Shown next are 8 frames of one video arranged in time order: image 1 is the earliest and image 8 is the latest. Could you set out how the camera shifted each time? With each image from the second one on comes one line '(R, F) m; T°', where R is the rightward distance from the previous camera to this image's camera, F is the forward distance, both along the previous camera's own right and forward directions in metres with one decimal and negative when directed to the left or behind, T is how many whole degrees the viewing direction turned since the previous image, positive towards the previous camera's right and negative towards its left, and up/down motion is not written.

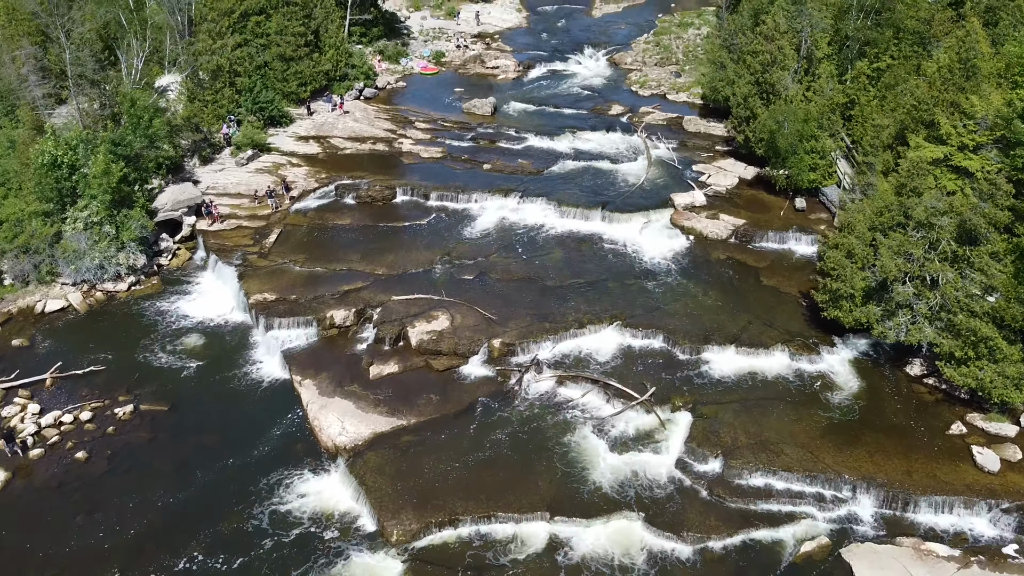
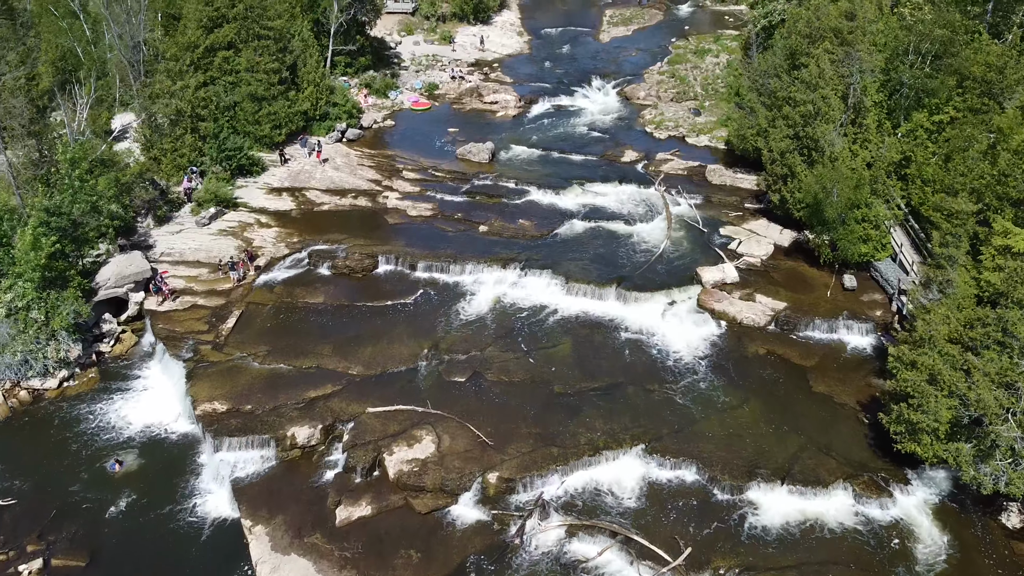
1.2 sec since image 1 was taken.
(+0.1, +6.7) m; 0°
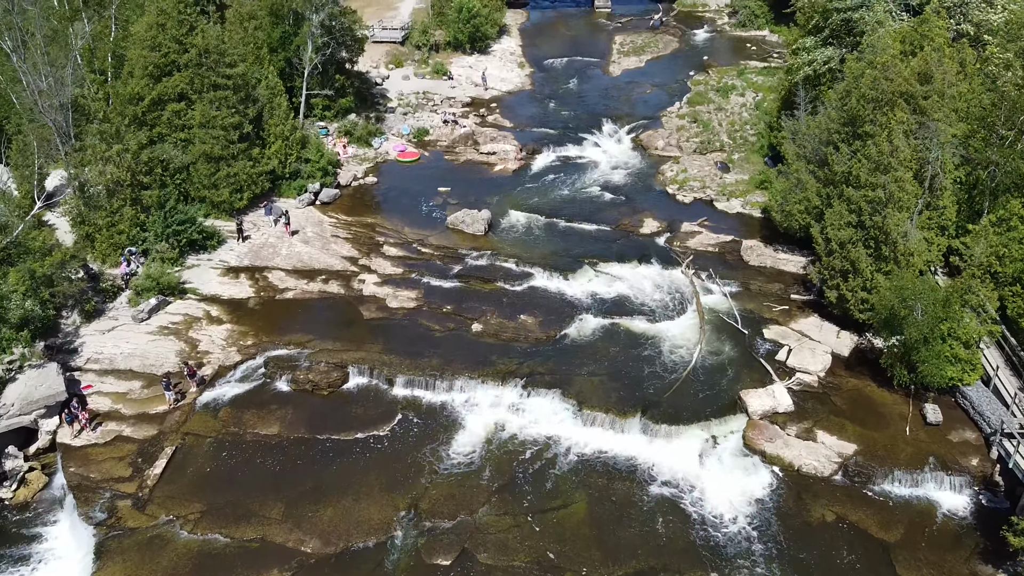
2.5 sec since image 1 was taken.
(0.0, +7.7) m; 0°
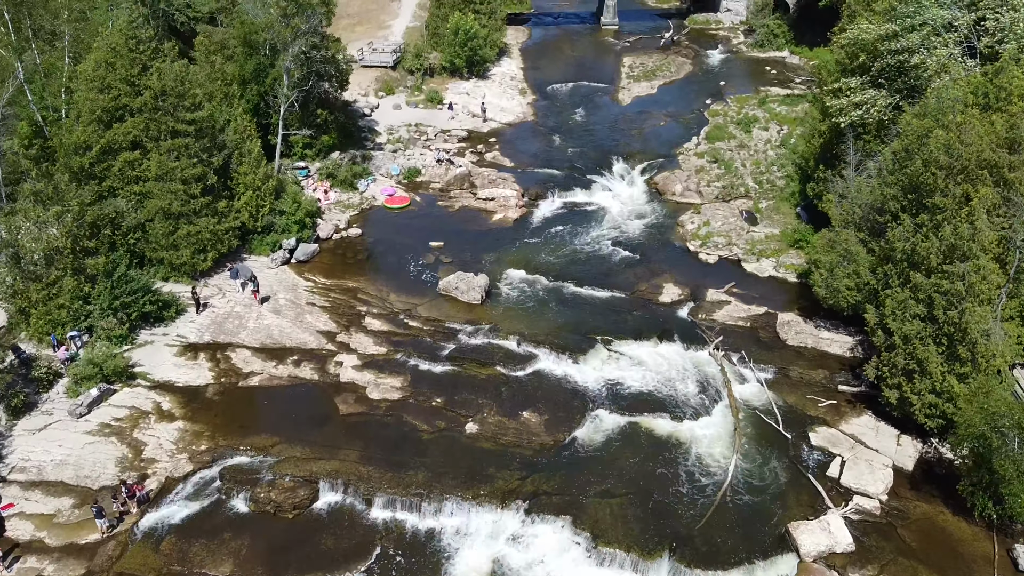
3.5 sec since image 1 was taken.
(0.0, +5.6) m; 0°
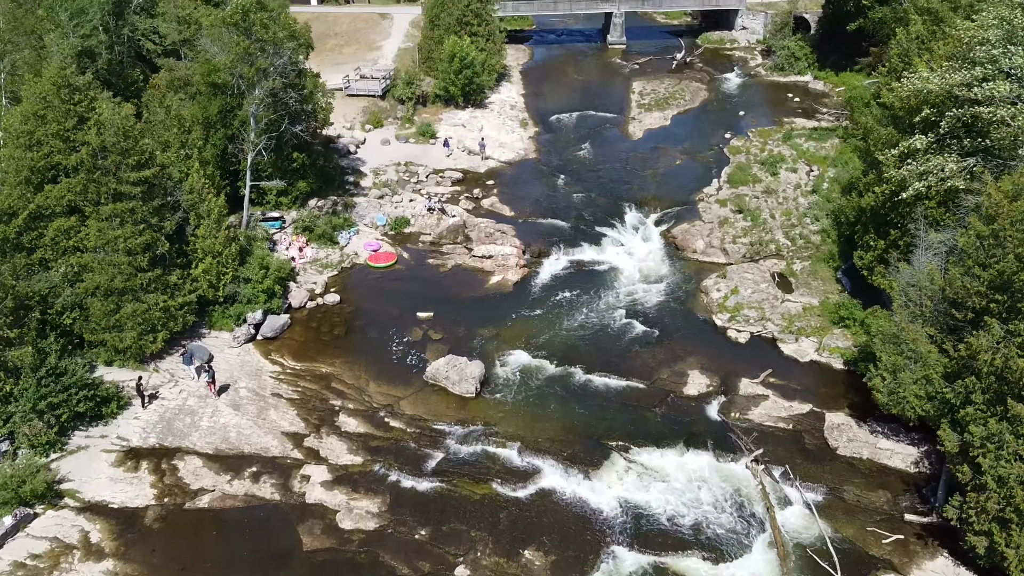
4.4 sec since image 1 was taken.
(0.0, +5.7) m; 0°
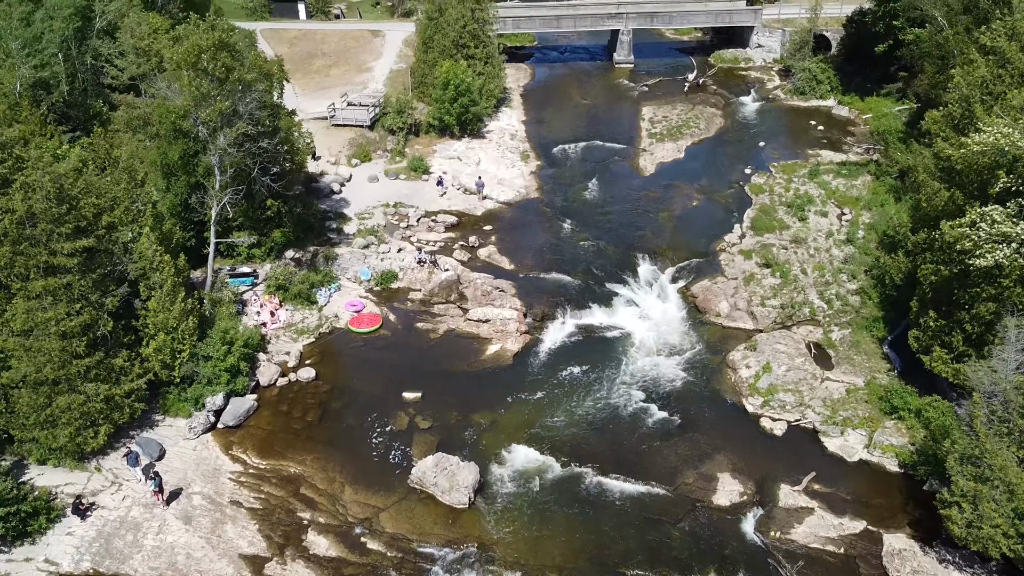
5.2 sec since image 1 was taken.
(0.0, +5.0) m; 0°
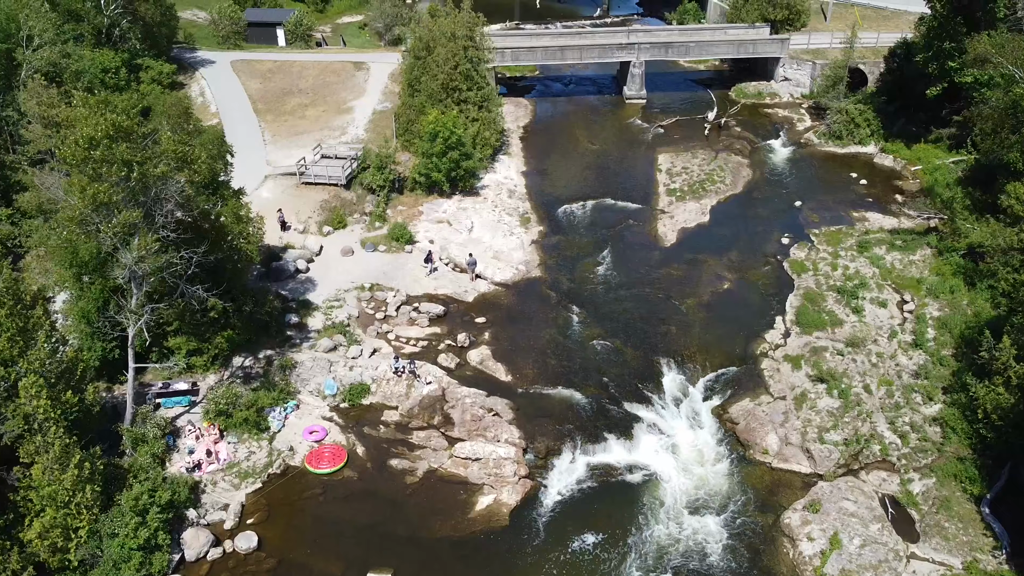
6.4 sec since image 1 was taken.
(+0.1, +7.6) m; 0°
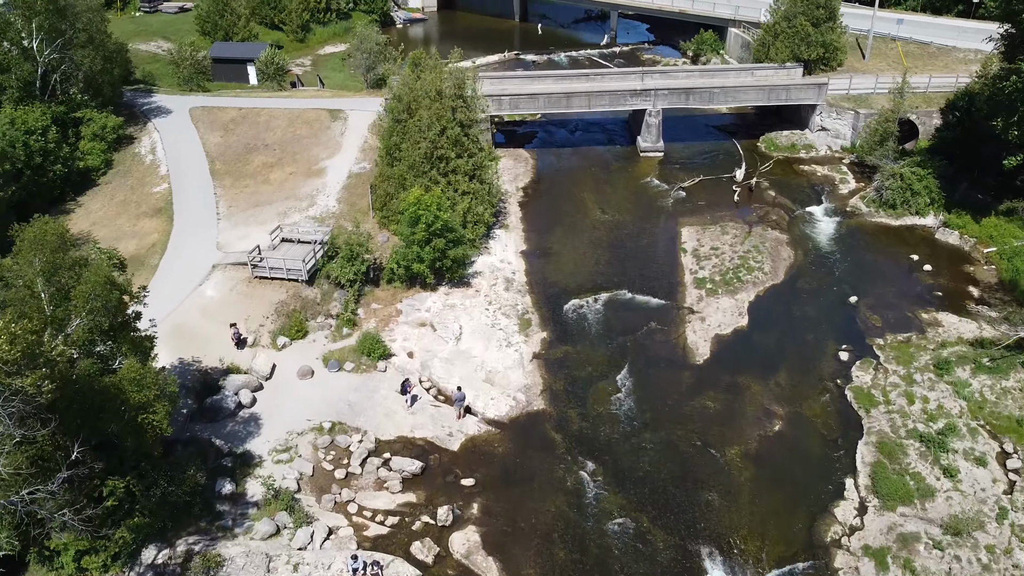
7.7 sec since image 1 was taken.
(+0.1, +8.4) m; 0°
